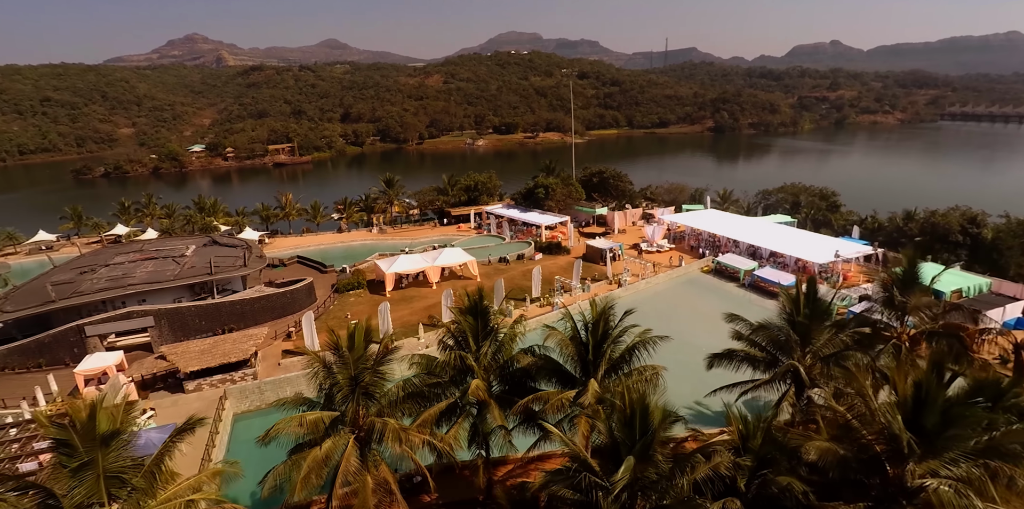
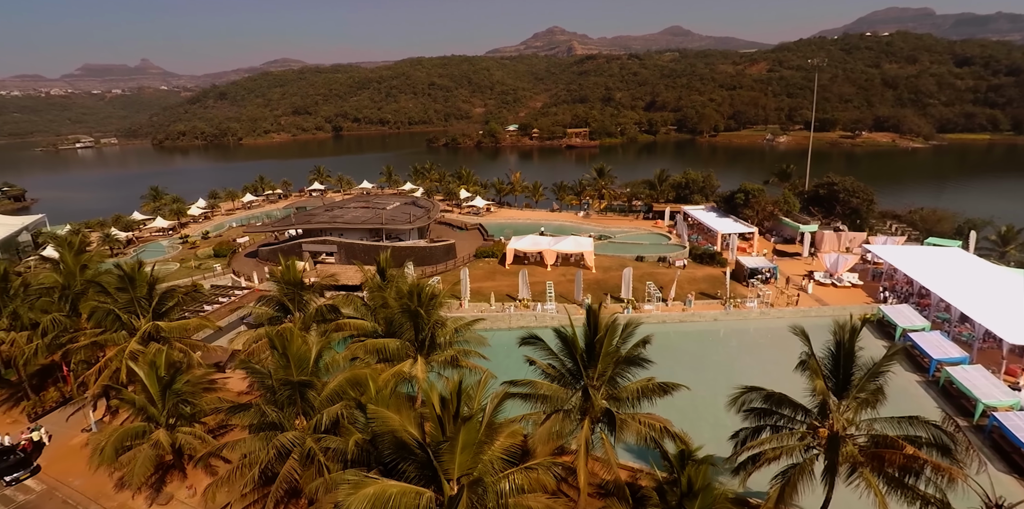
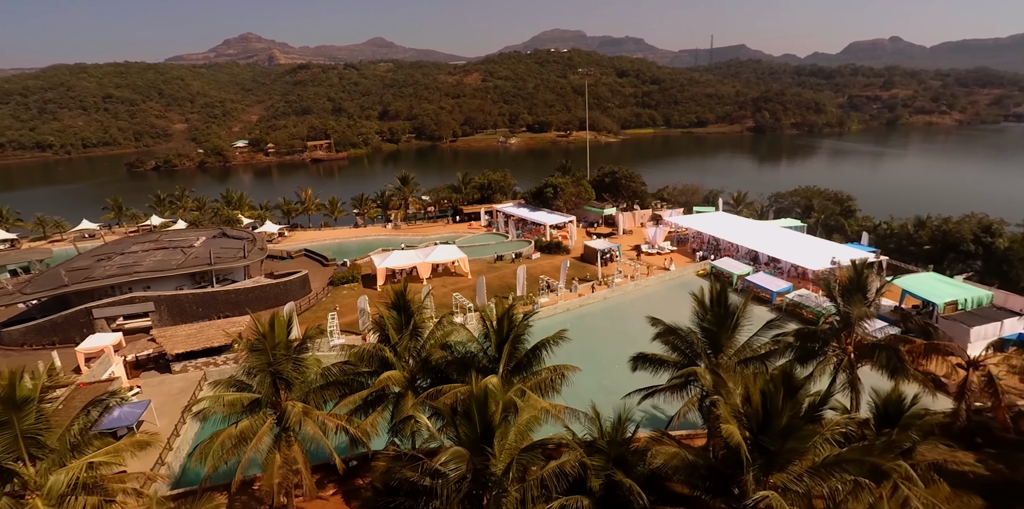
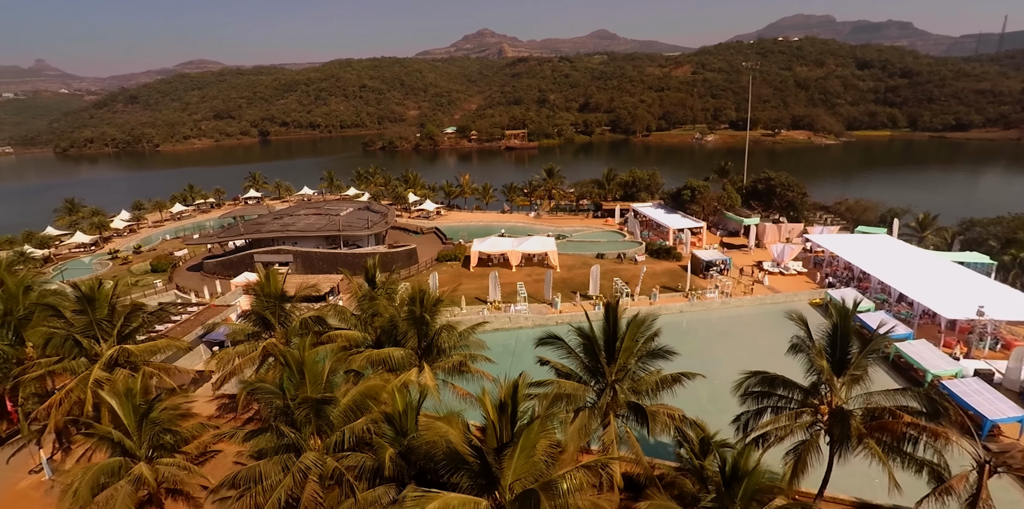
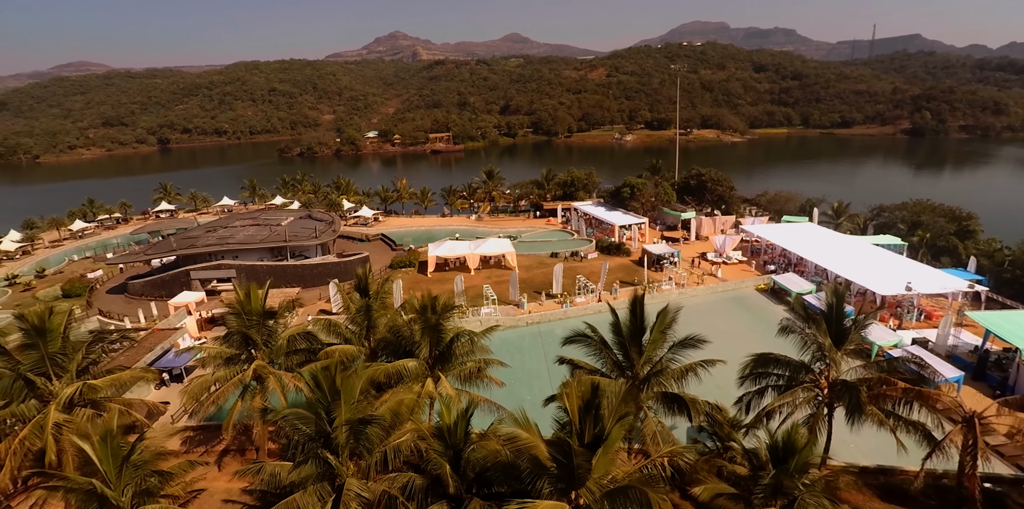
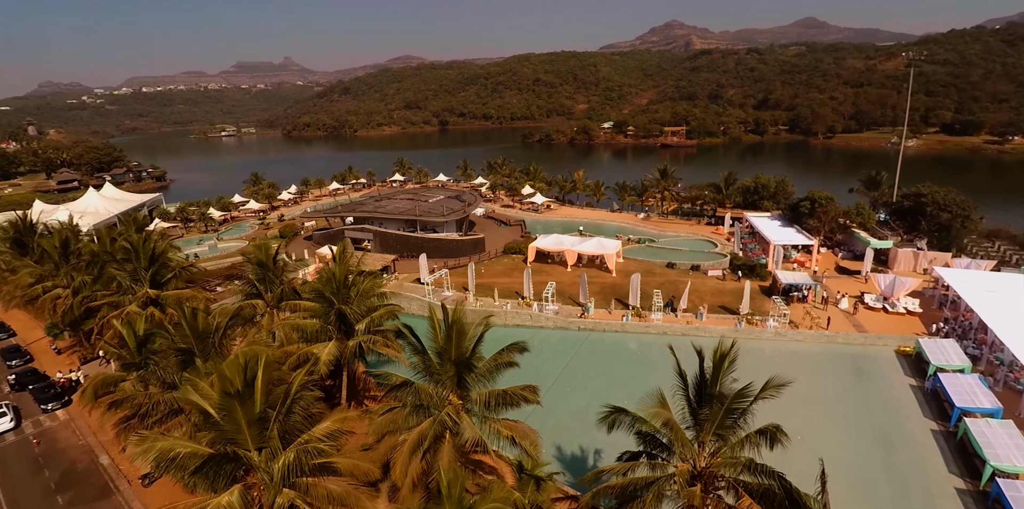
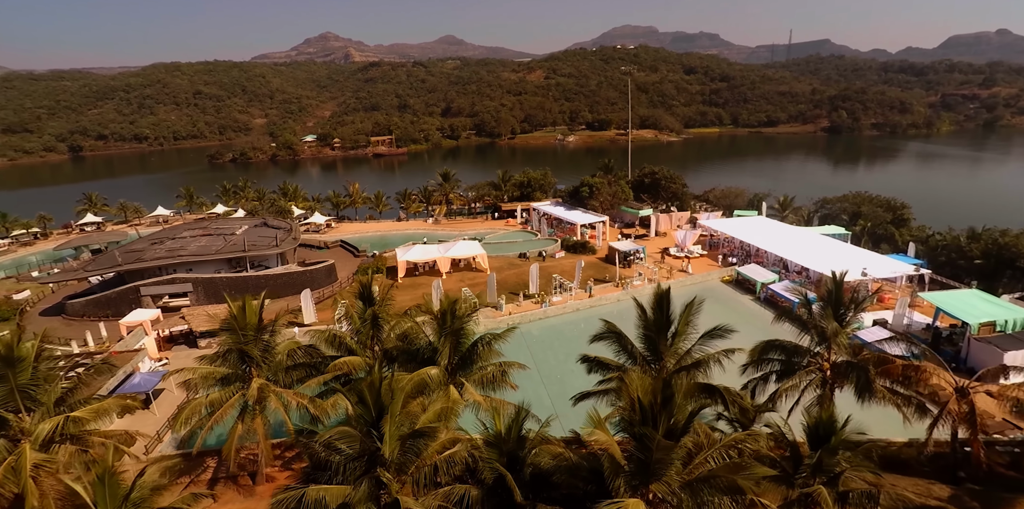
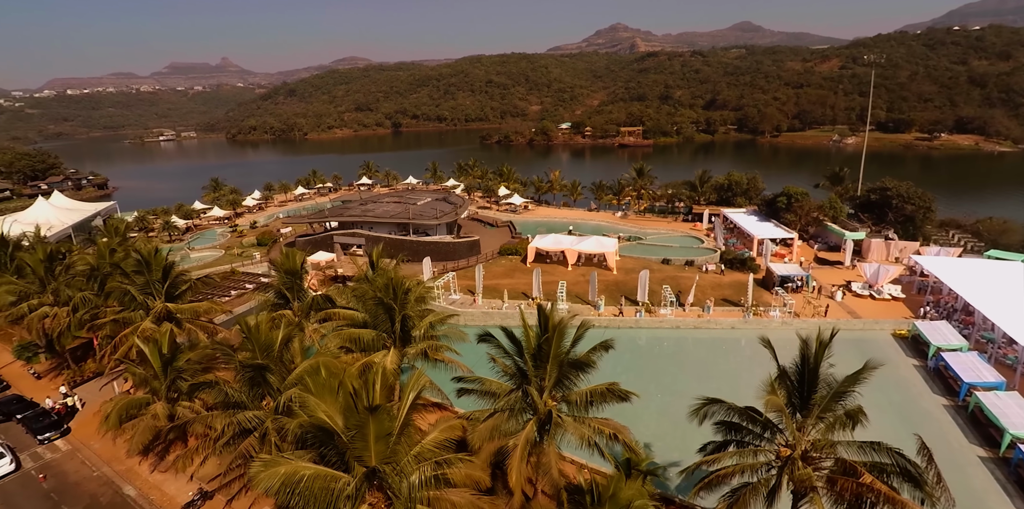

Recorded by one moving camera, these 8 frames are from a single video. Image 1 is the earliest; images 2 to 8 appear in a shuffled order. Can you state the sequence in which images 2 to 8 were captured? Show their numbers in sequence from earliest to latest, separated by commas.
3, 7, 5, 4, 2, 8, 6
